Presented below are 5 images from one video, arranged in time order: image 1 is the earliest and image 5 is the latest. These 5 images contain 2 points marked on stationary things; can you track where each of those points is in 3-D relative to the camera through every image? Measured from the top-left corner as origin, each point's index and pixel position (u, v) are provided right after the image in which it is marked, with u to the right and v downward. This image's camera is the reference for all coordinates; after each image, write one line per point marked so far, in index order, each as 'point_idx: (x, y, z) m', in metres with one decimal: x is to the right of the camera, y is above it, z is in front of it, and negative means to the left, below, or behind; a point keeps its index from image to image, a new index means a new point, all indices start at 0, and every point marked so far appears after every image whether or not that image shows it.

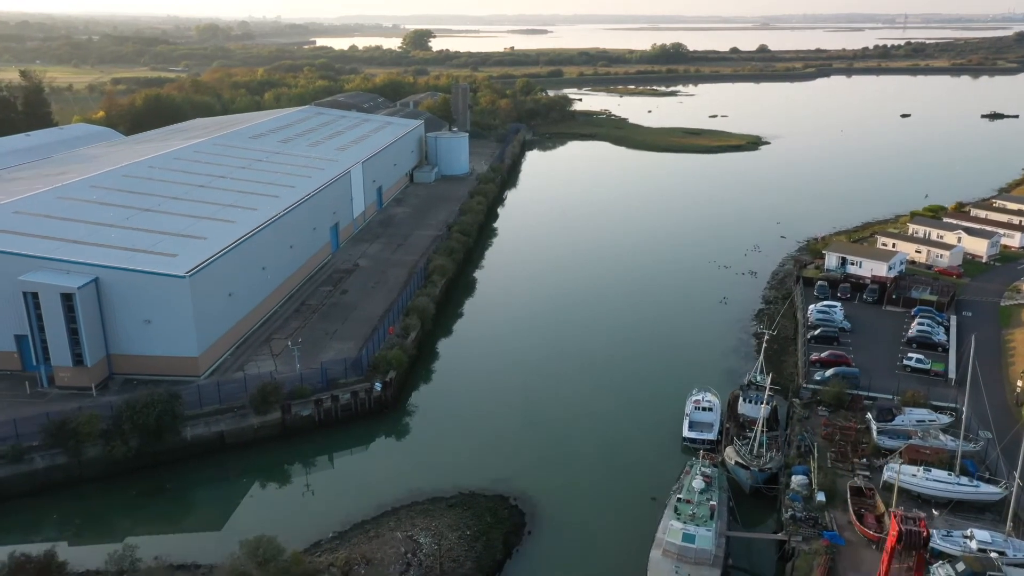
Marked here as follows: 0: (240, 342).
0: (-7.6, -1.5, +17.0) m
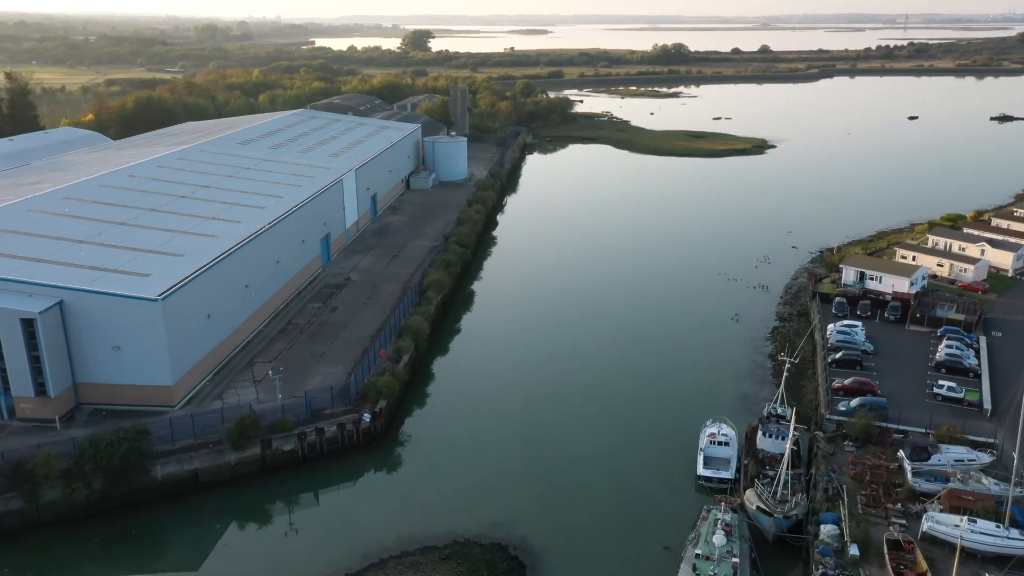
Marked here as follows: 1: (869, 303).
0: (-7.6, -2.1, +15.9) m
1: (+11.1, -0.5, +19.1) m
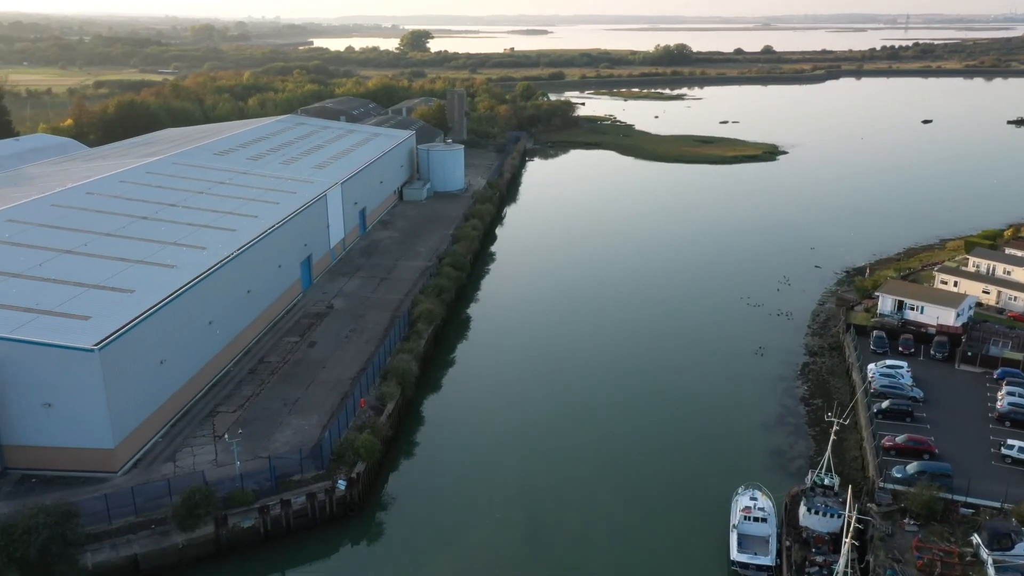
0: (-7.6, -3.0, +13.8) m
1: (+11.1, -1.4, +17.1) m
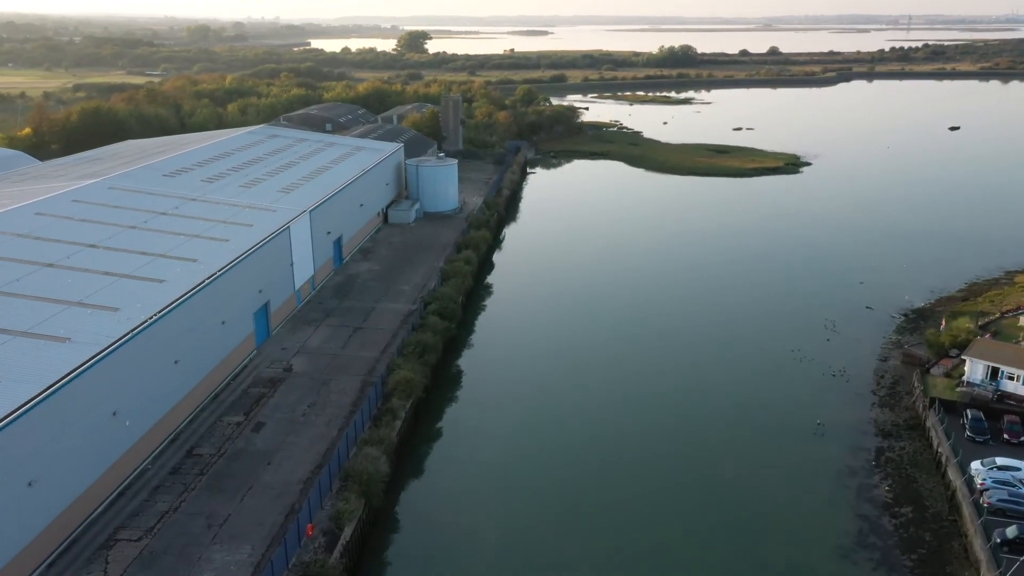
0: (-7.6, -4.5, +10.2) m
1: (+11.1, -2.9, +13.5) m
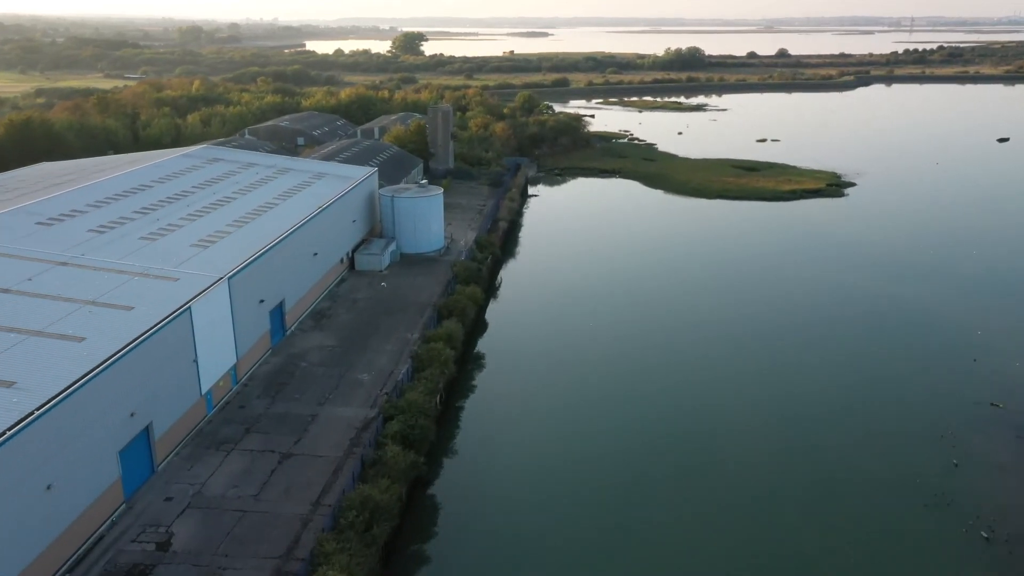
0: (-7.7, -6.7, +4.7) m
1: (+11.0, -5.1, +7.9) m
